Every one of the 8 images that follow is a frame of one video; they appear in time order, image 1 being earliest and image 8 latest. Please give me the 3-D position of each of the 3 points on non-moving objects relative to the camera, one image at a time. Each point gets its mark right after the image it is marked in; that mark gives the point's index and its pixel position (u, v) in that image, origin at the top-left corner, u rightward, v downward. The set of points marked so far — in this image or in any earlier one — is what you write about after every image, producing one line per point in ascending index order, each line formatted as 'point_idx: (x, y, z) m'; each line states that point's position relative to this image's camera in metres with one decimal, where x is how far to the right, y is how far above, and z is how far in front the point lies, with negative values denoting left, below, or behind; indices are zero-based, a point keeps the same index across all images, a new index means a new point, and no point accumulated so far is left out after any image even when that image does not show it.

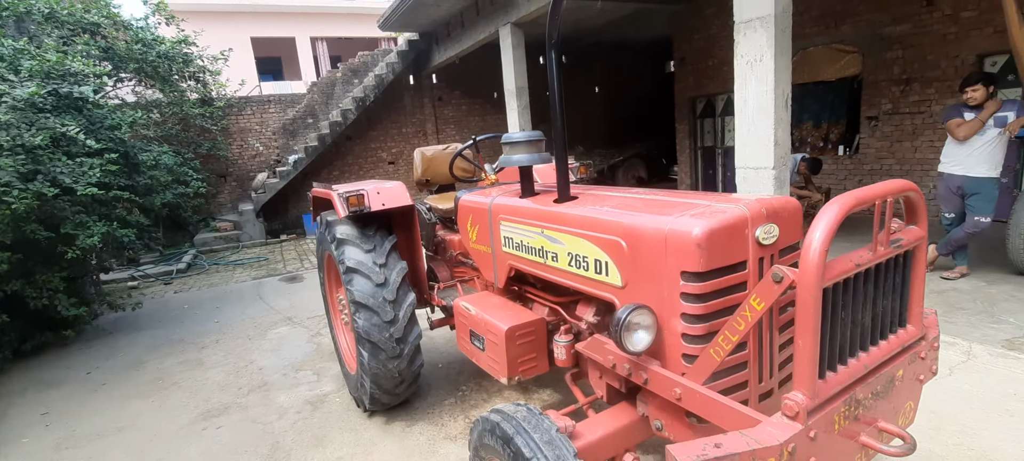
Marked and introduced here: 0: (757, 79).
0: (+2.0, +1.2, +4.1) m
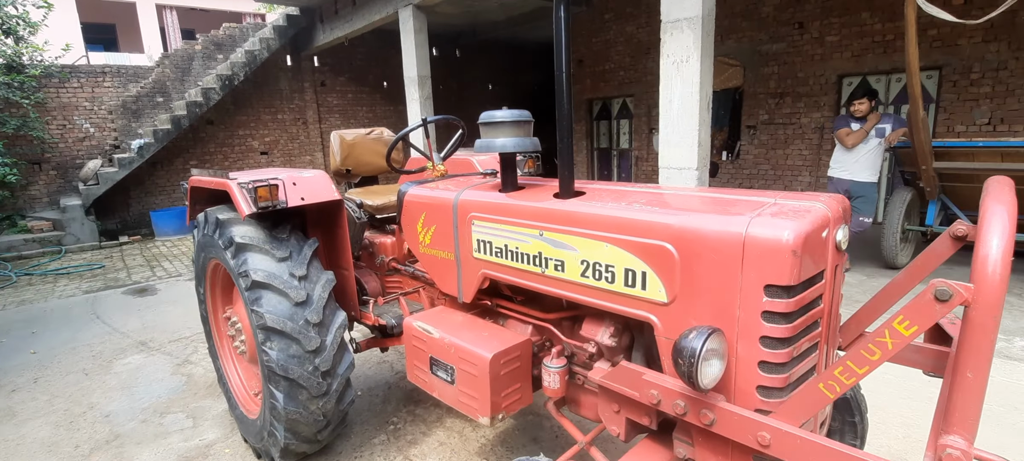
0: (+1.4, +1.3, +4.1) m
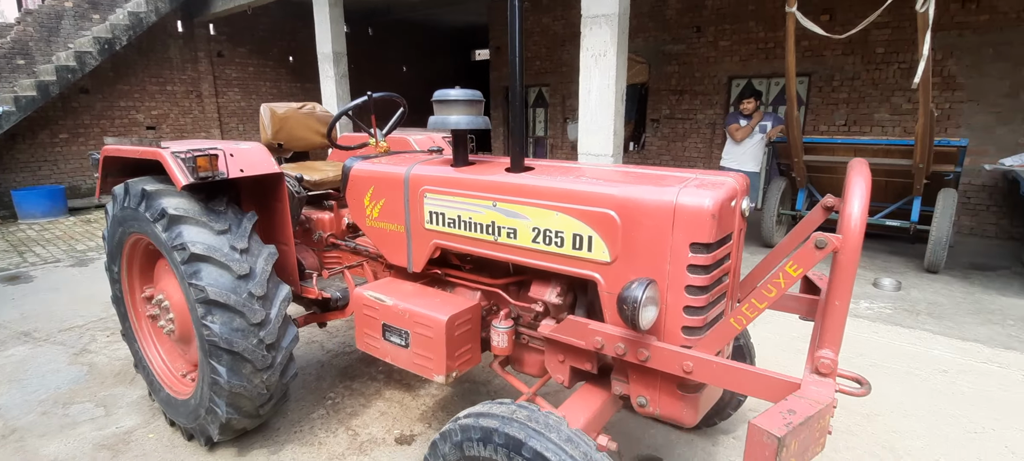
0: (+0.8, +1.4, +4.4) m
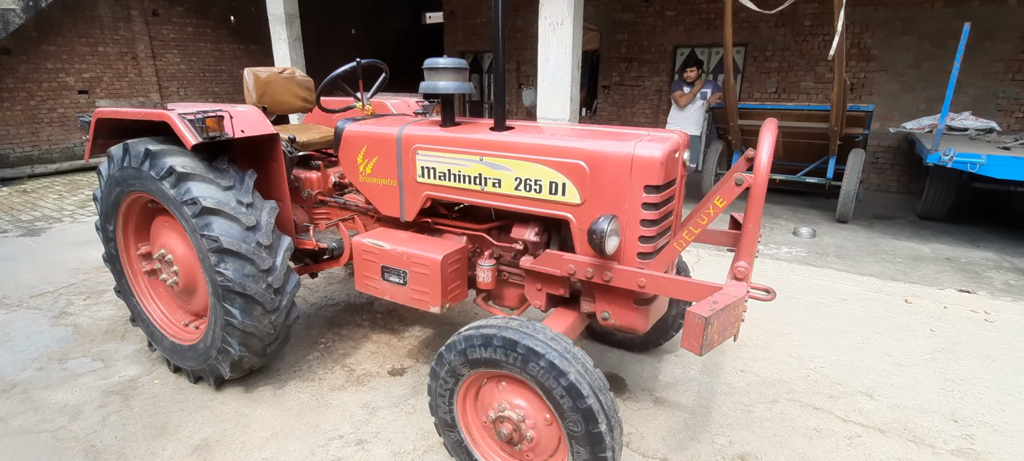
0: (+0.4, +1.8, +4.7) m
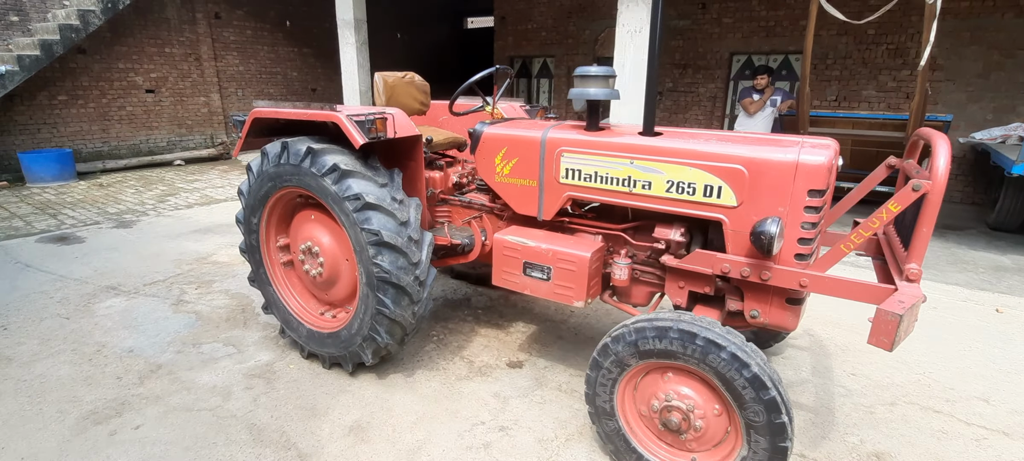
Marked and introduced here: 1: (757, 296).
0: (+1.2, +1.8, +4.8) m
1: (+1.0, -0.3, +2.0) m
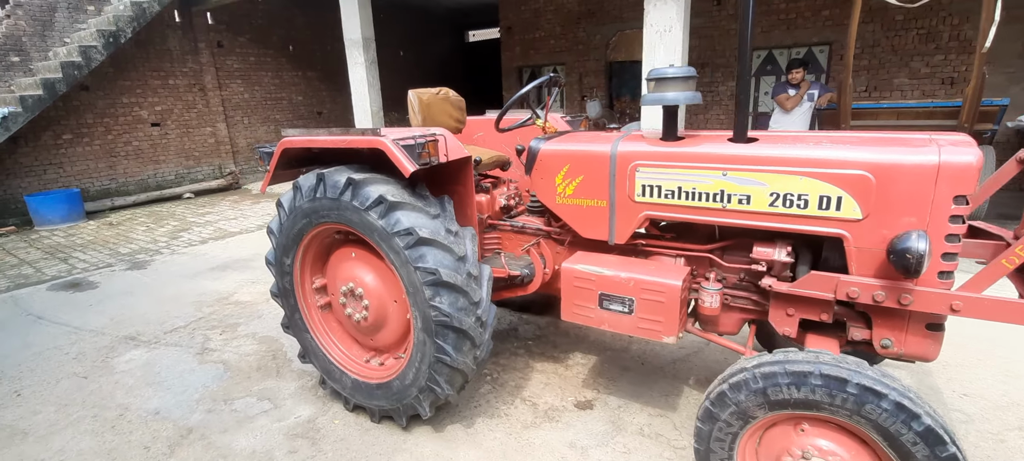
0: (+1.4, +1.7, +4.5) m
1: (+1.3, -0.3, +1.7) m
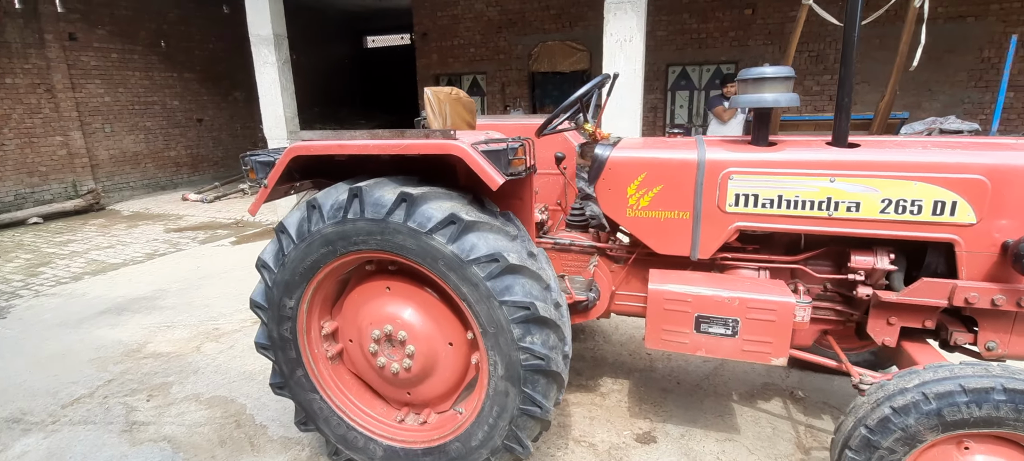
0: (+1.0, +1.6, +4.5) m
1: (+1.7, -0.3, +1.7) m
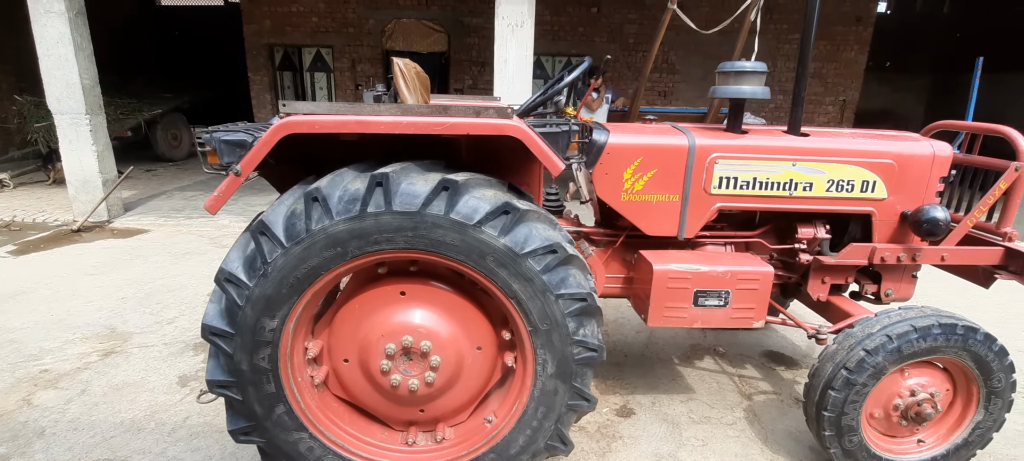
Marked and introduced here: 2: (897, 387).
0: (0.0, +1.7, +4.5) m
1: (+1.7, -0.2, +2.2) m
2: (+1.4, -0.6, +1.8) m
